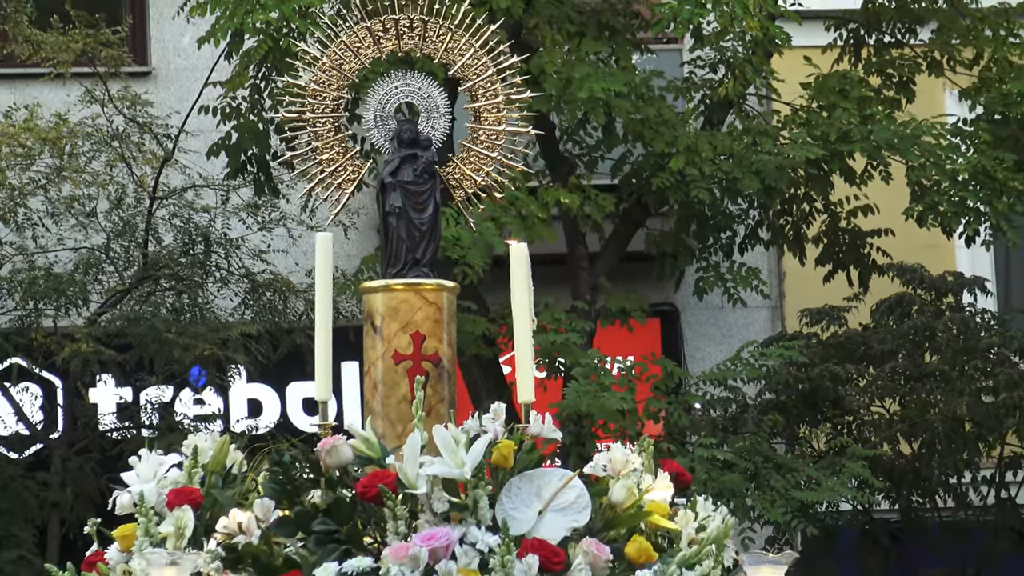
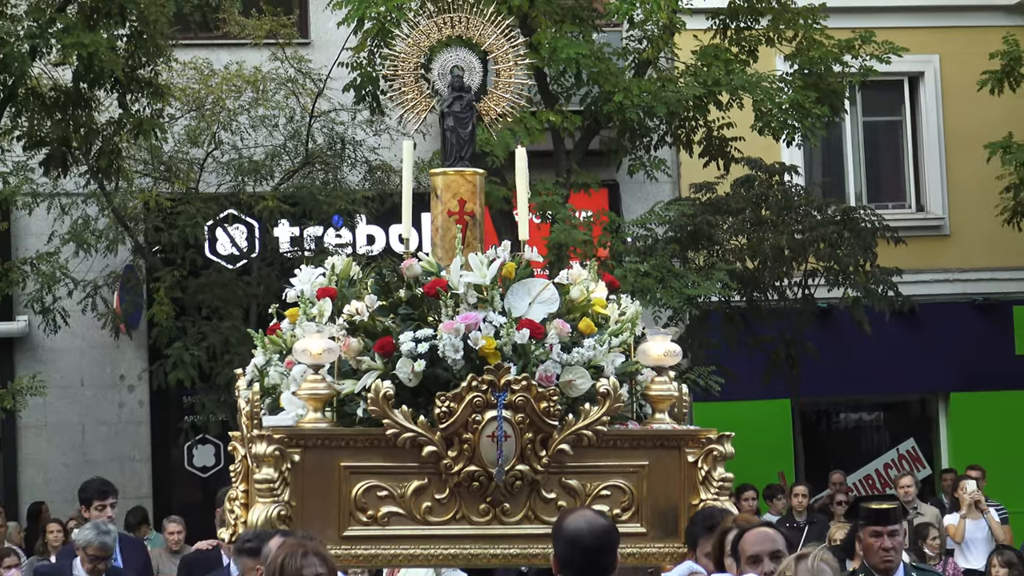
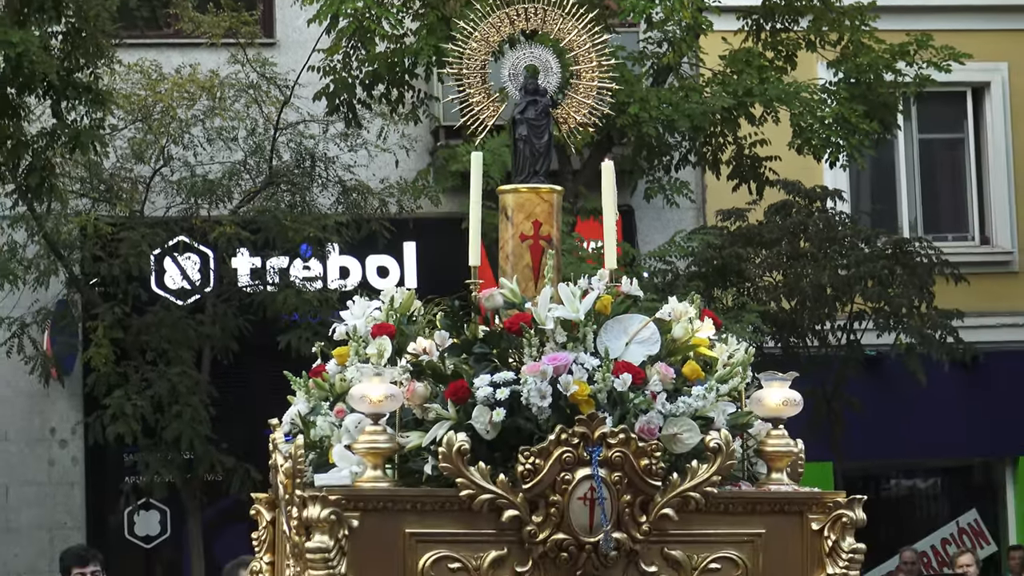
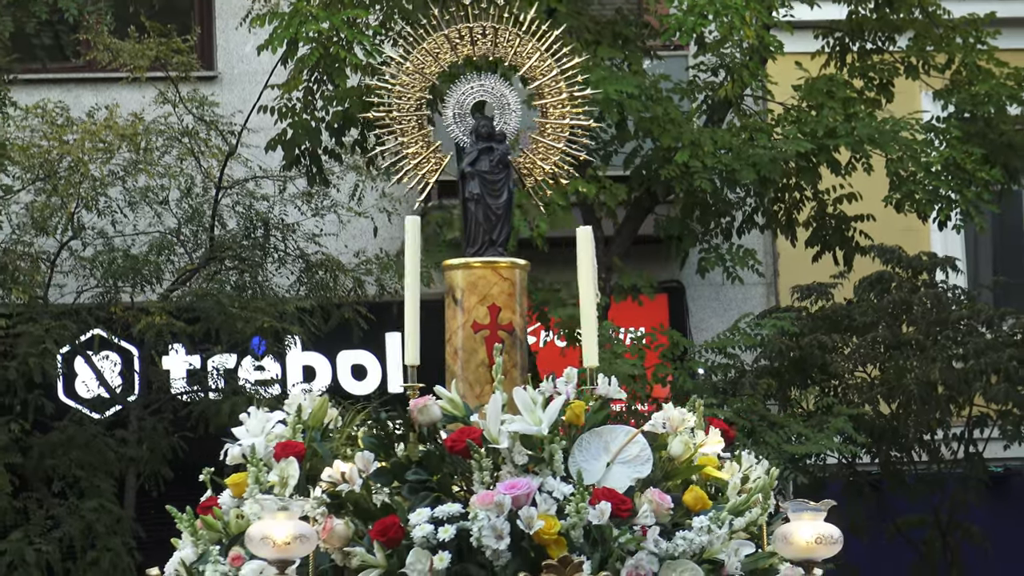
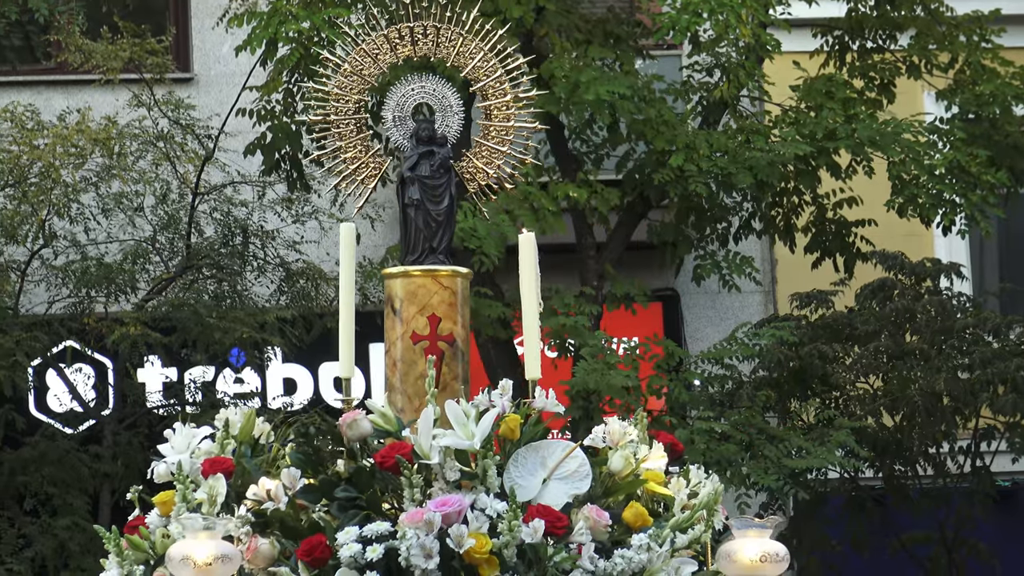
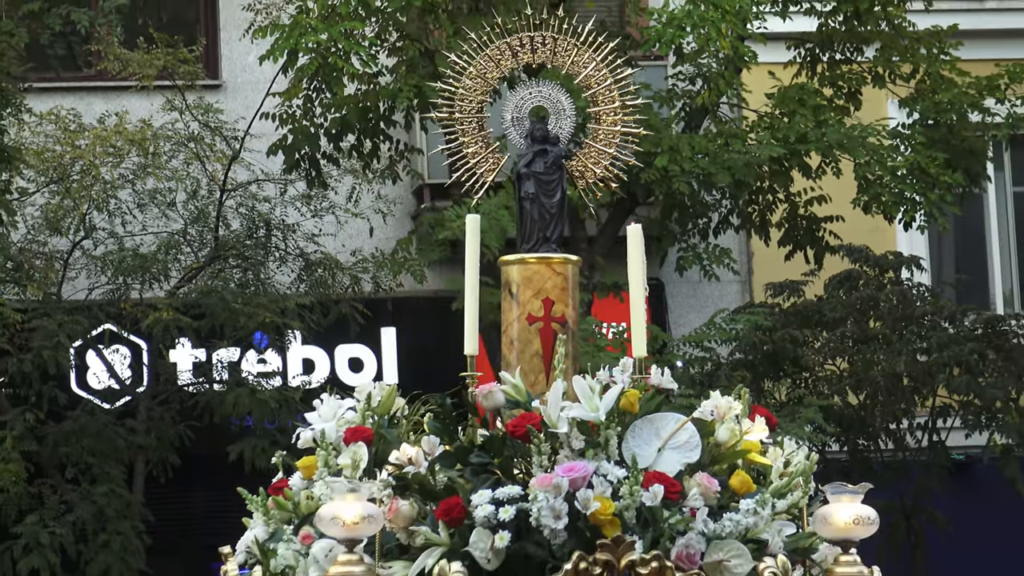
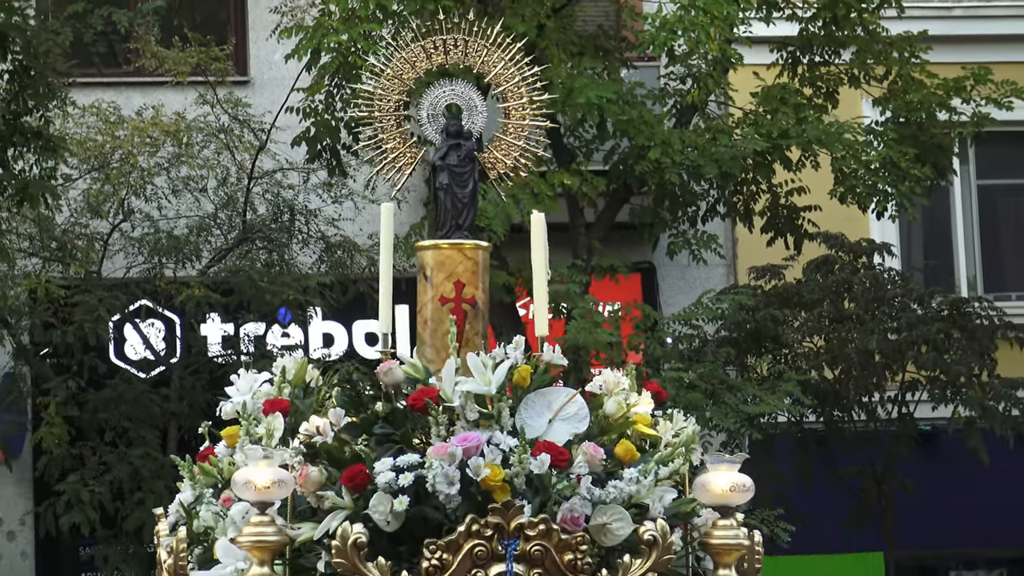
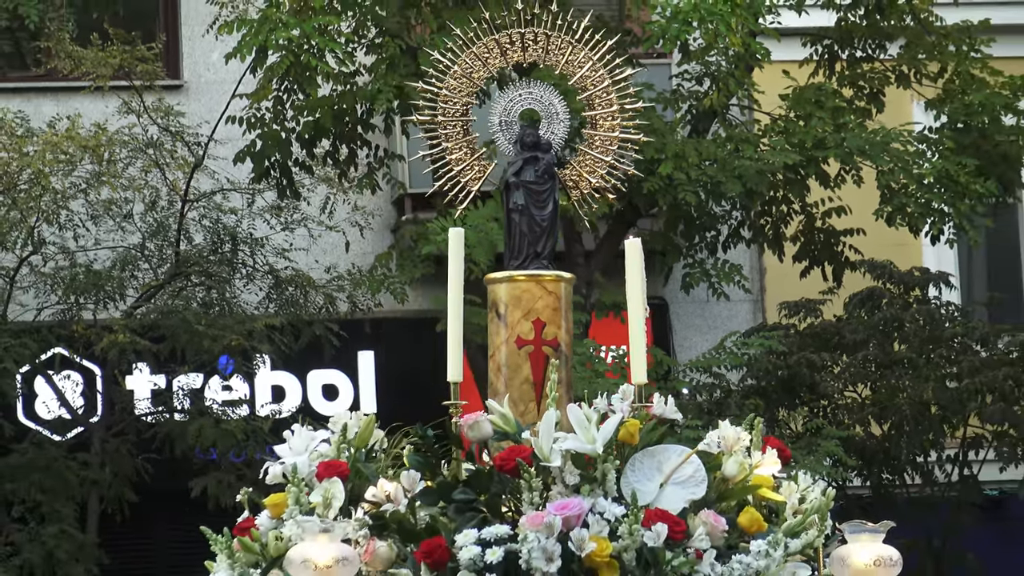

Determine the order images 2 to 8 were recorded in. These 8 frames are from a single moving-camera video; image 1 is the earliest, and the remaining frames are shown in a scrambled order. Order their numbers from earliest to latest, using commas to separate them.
8, 5, 4, 6, 7, 3, 2
